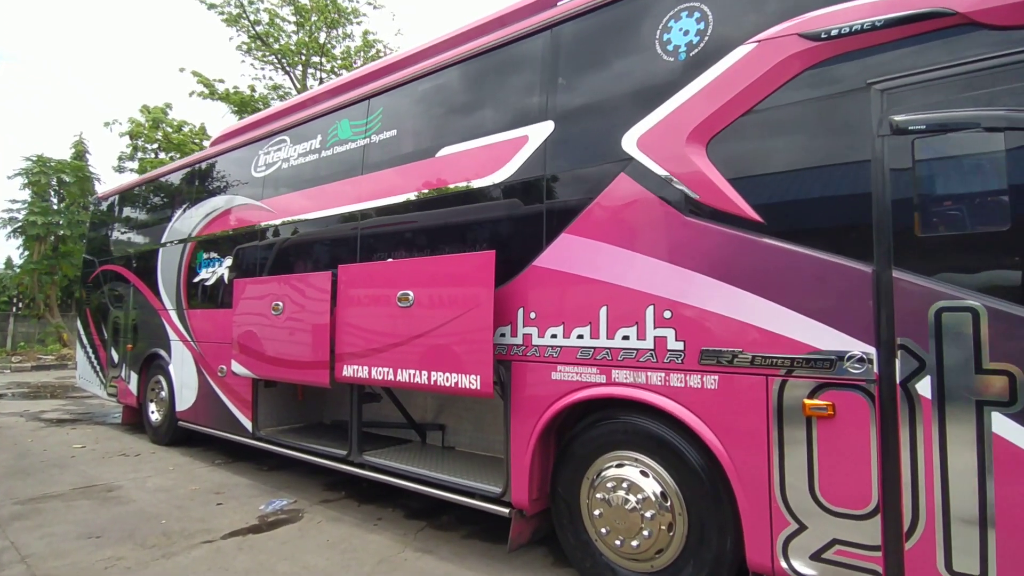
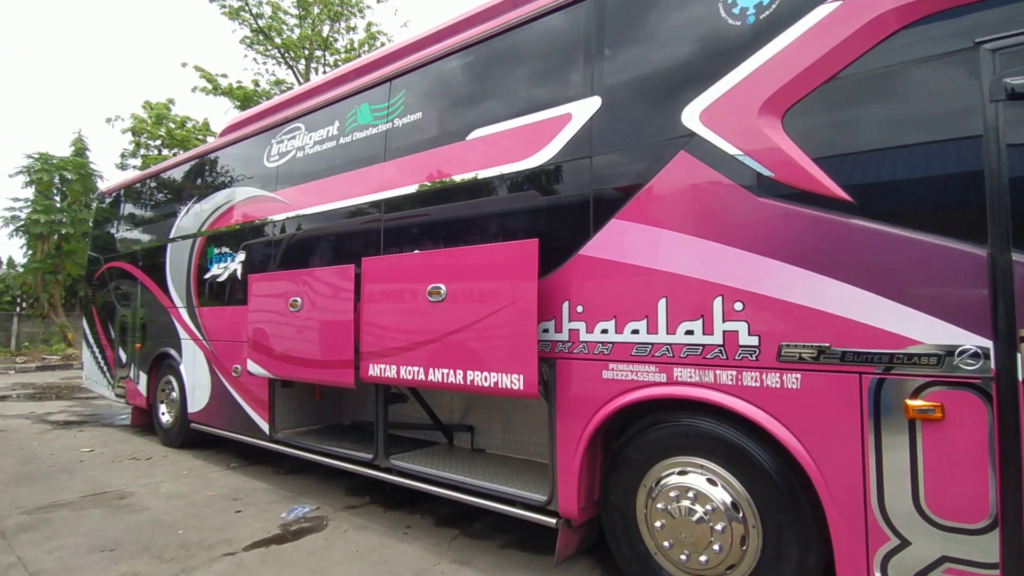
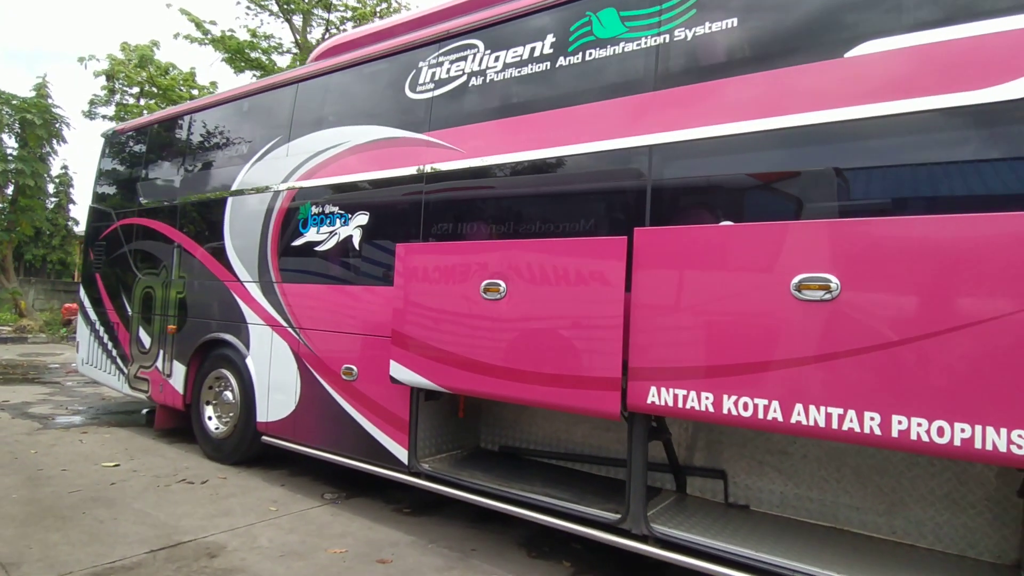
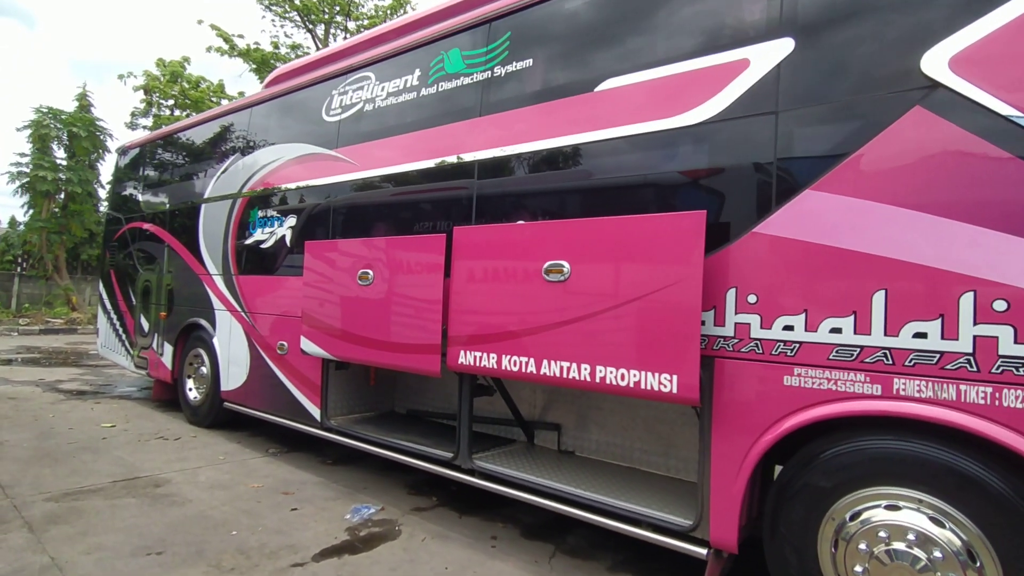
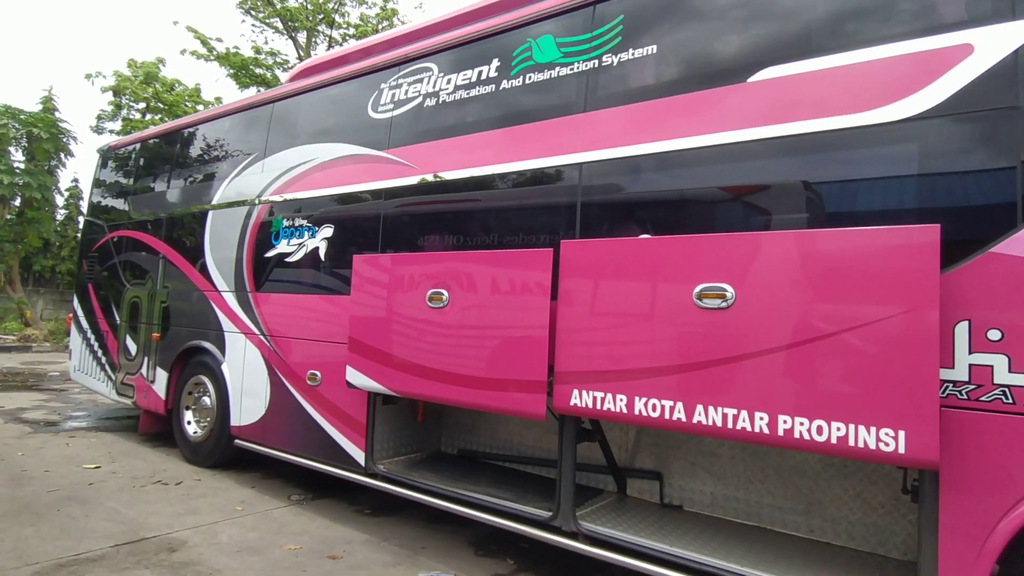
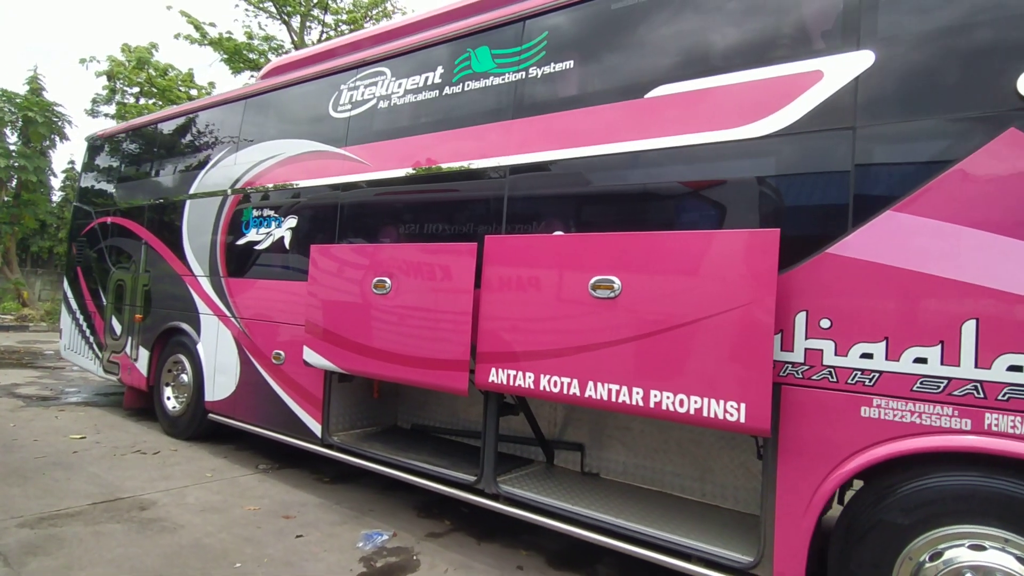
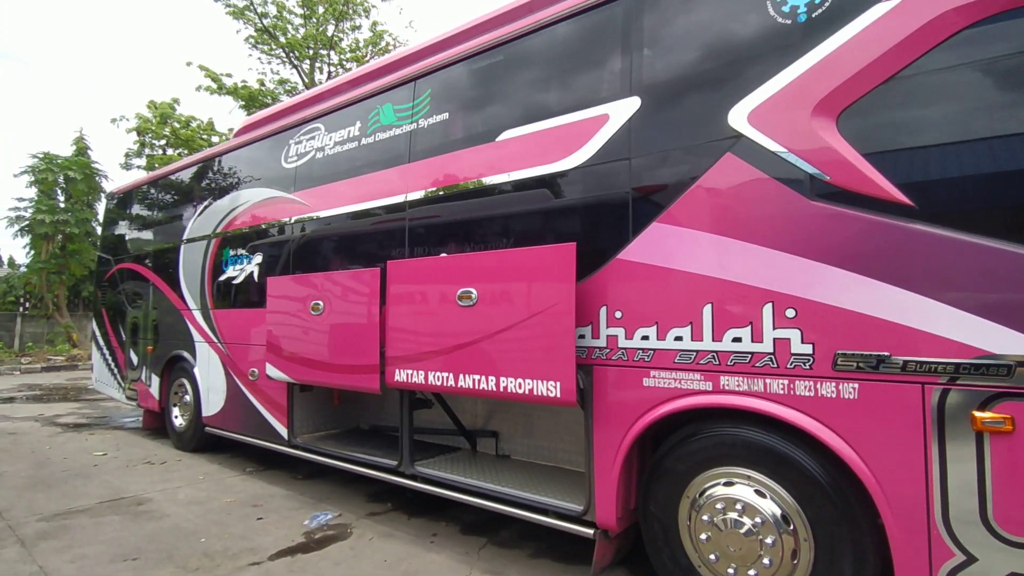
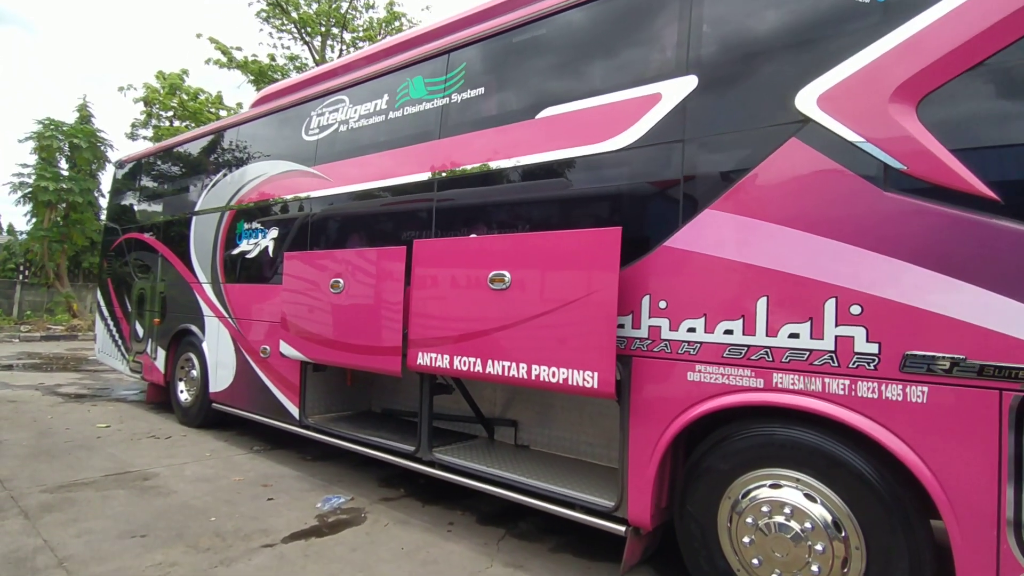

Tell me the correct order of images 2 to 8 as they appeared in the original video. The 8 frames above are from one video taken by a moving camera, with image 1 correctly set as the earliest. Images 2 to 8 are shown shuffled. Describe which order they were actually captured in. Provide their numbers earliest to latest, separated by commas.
2, 7, 8, 4, 6, 5, 3
